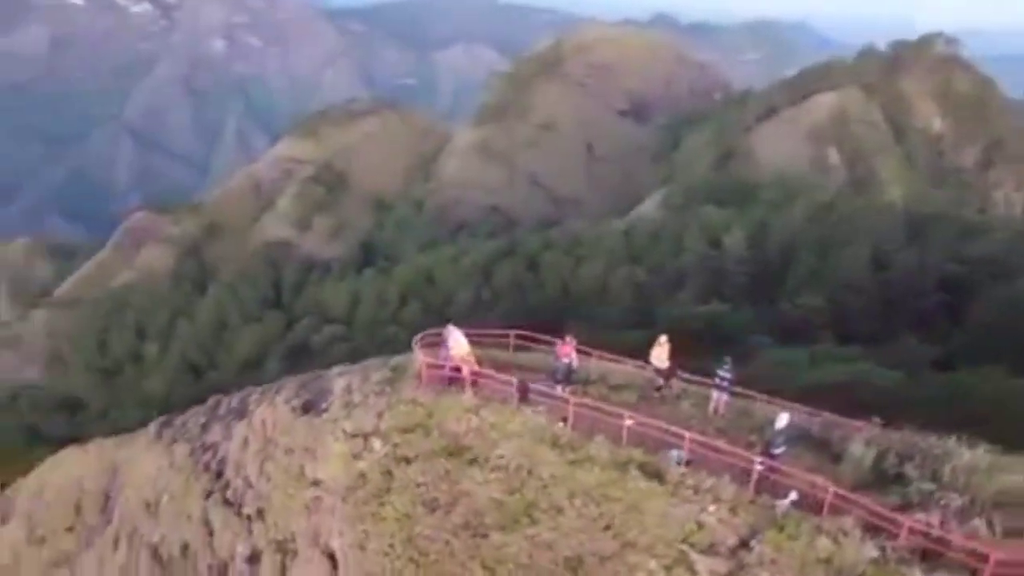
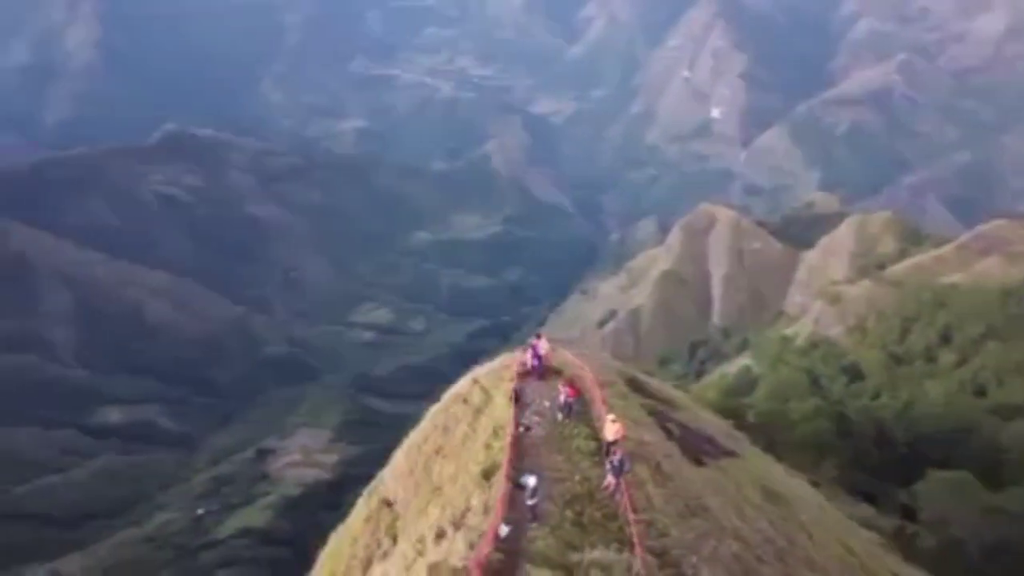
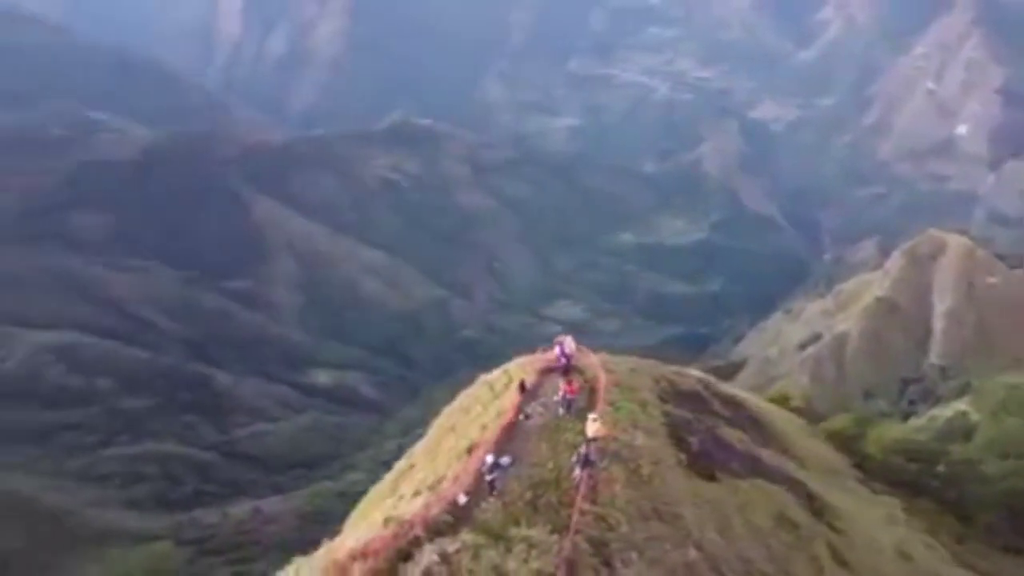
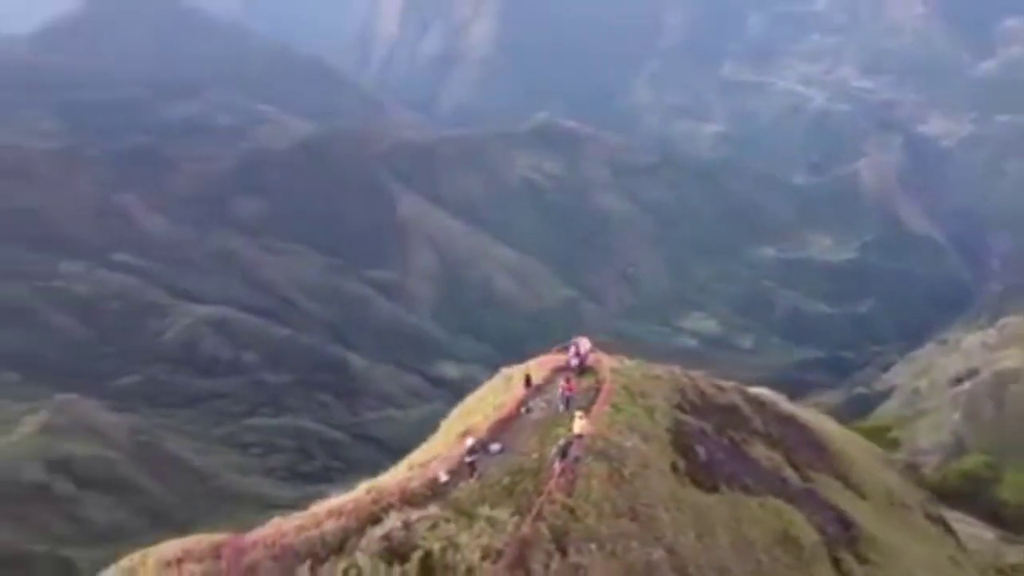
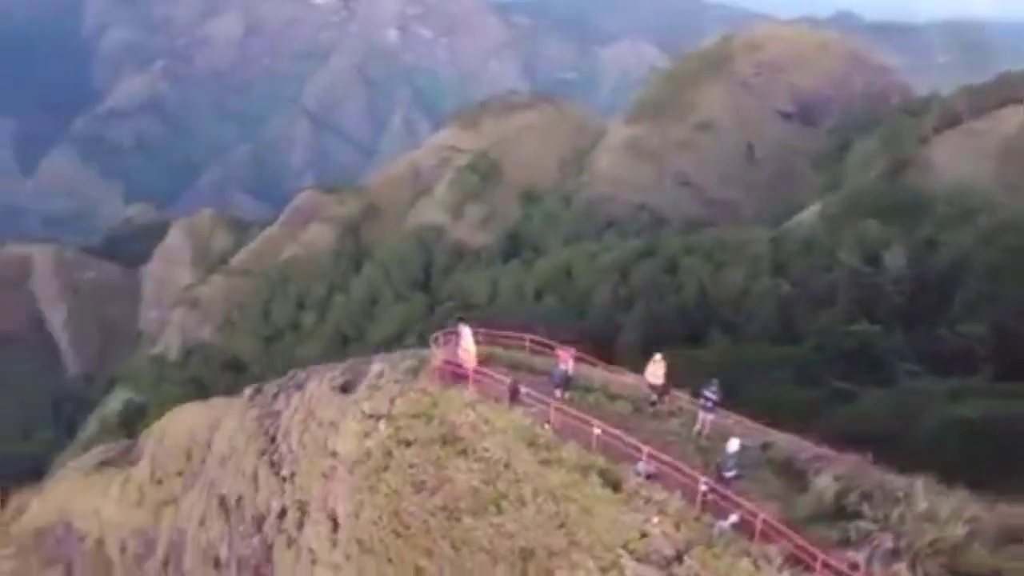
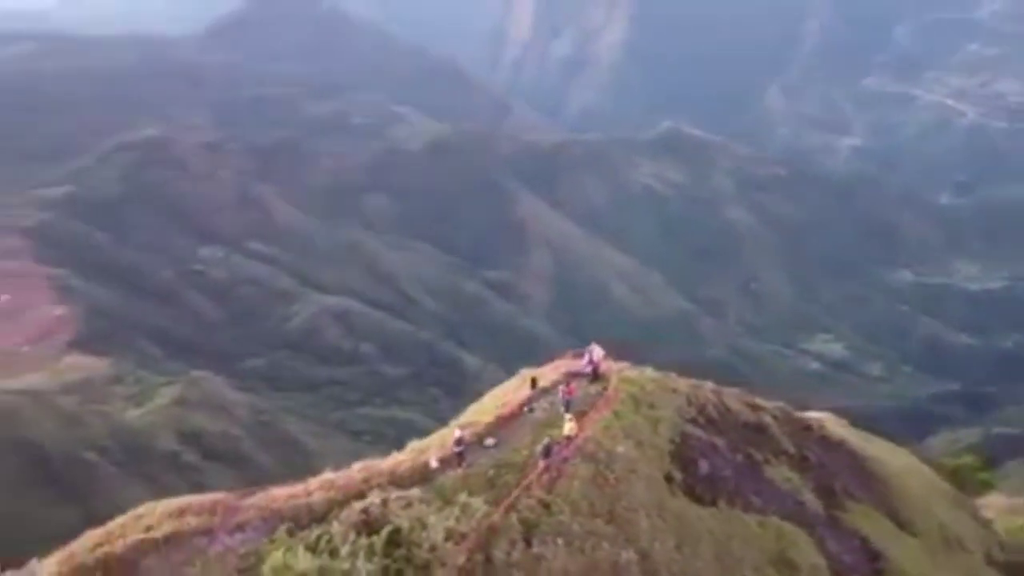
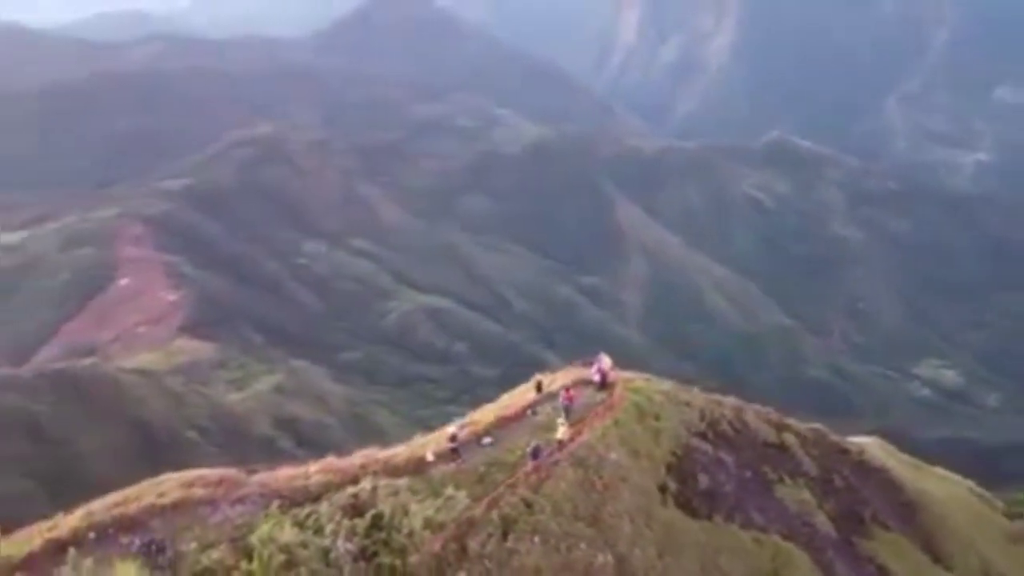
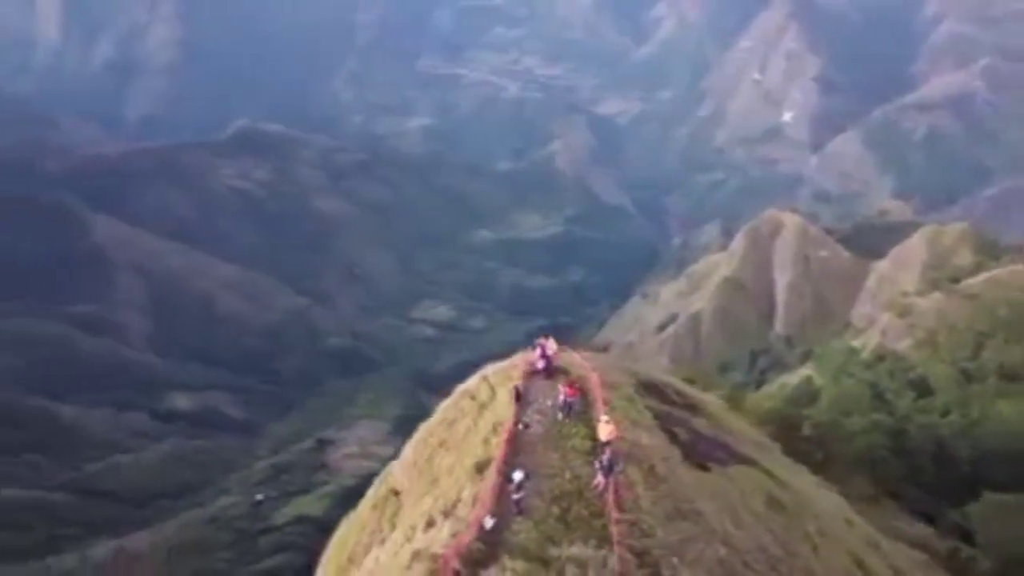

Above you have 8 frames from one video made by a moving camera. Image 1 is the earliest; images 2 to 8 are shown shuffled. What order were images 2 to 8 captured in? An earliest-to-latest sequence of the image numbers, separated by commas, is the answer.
5, 2, 8, 3, 4, 6, 7
